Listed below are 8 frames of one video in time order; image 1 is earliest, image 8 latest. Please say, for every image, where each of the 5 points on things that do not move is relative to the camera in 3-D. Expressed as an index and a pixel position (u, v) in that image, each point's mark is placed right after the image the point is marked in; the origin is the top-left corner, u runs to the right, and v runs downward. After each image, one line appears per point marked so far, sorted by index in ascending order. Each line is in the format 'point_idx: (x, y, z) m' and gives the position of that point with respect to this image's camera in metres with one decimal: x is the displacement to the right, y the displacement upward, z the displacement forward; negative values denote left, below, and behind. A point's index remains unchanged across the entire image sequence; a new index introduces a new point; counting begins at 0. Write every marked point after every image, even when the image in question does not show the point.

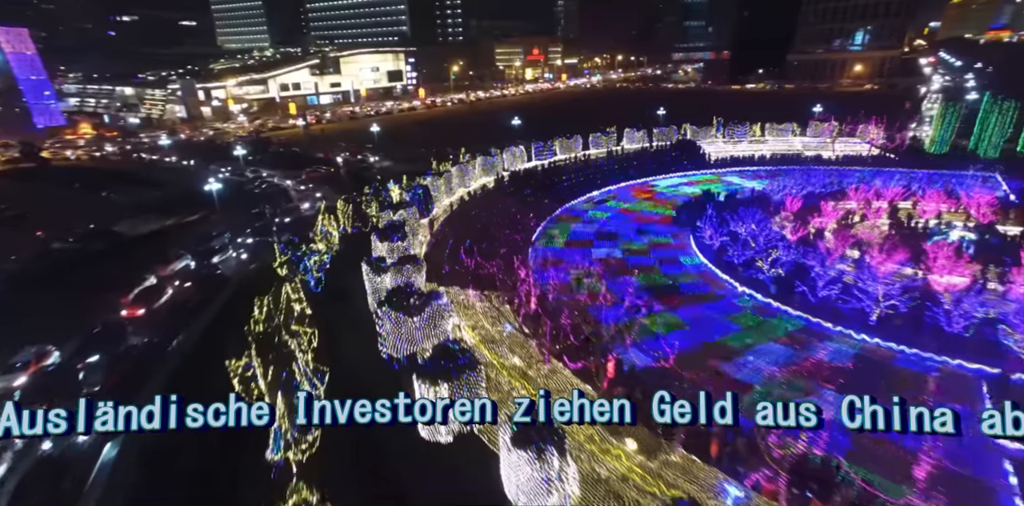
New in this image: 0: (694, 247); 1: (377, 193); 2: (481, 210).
0: (+4.0, +0.1, +9.8) m
1: (-4.4, +1.9, +14.4) m
2: (-0.8, +1.3, +13.1) m
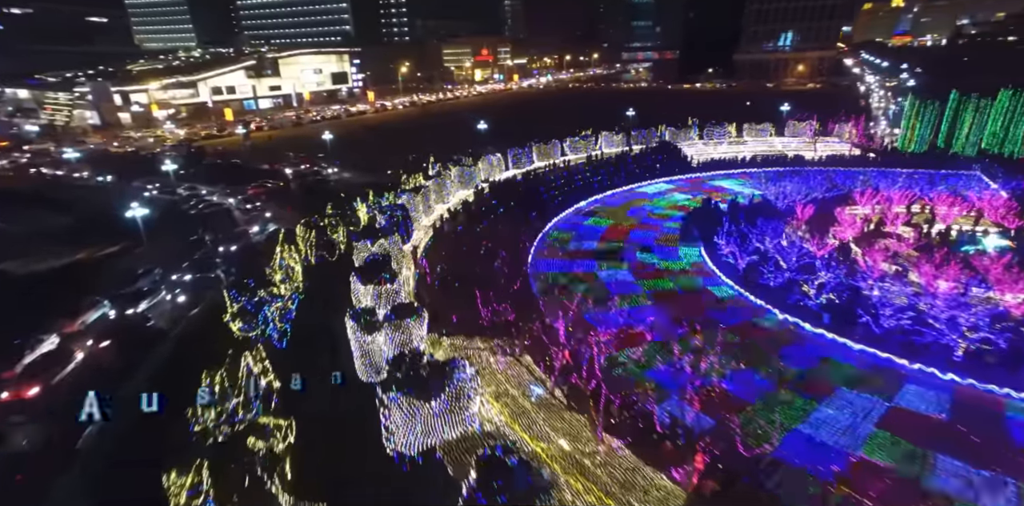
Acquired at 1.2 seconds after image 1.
0: (+4.1, -0.3, +8.8) m
1: (-4.8, +1.1, +12.5) m
2: (-1.1, +0.6, +11.6) m
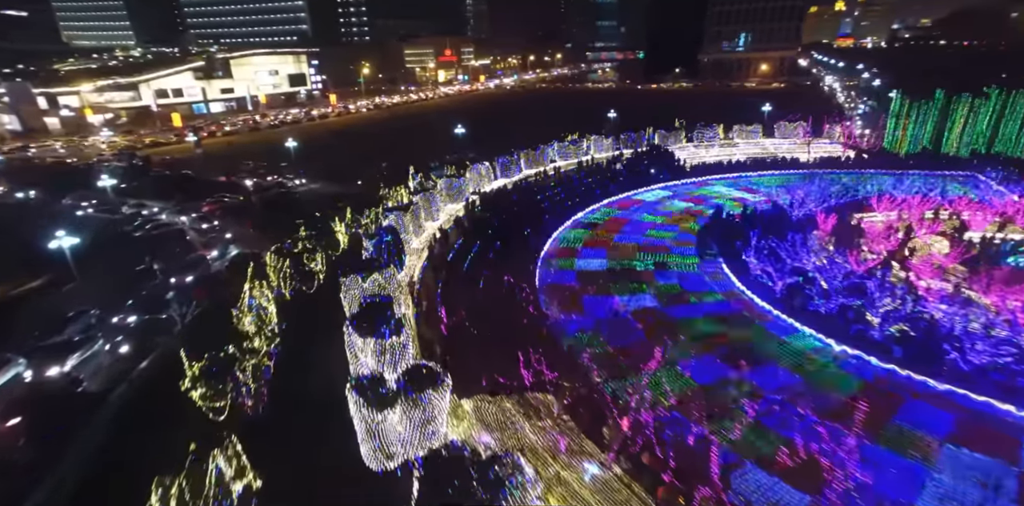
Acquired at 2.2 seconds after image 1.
0: (+4.4, -0.7, +7.9) m
1: (-4.8, +0.4, +11.0) m
2: (-1.0, 0.0, +10.3) m
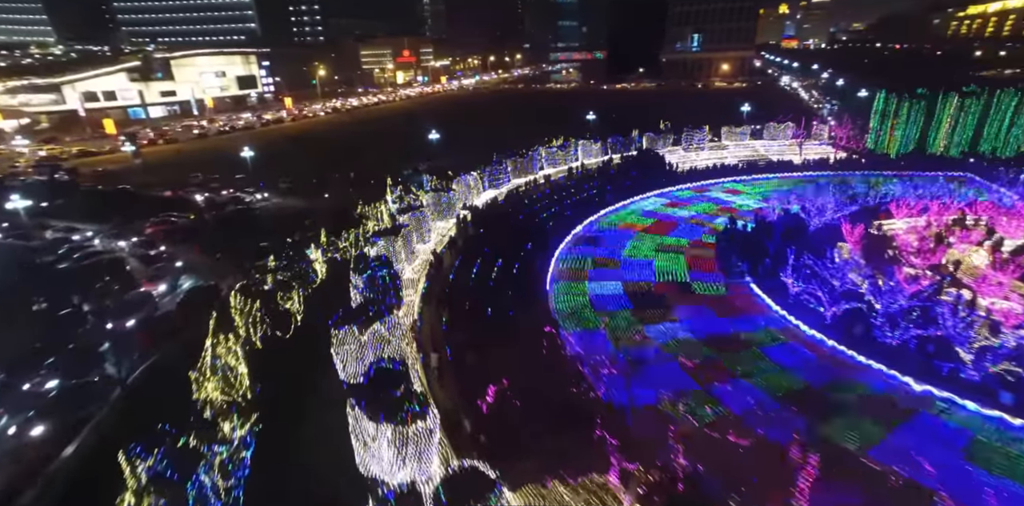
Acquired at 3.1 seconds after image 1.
0: (+4.7, -1.0, +7.1) m
1: (-4.7, -0.4, +9.4) m
2: (-0.9, -0.6, +9.0) m
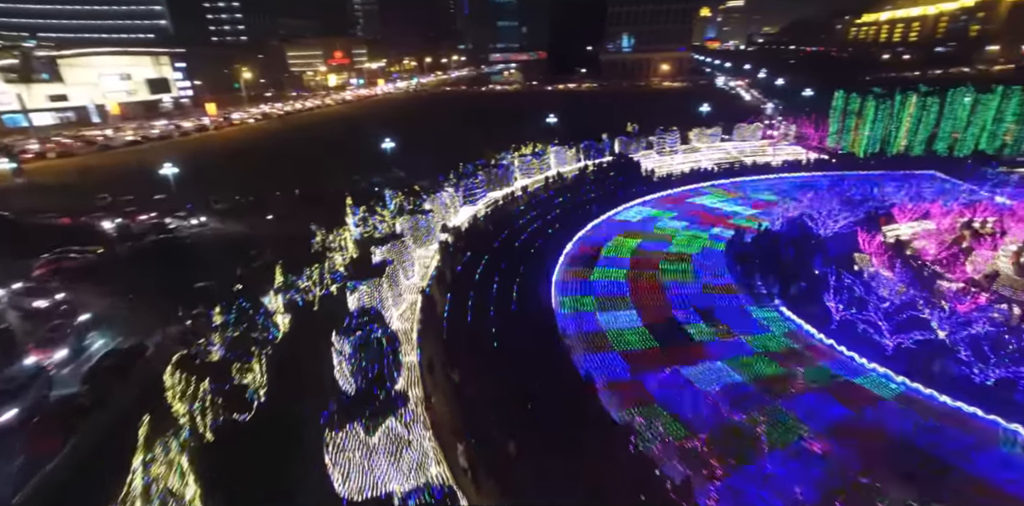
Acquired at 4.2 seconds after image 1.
0: (+5.1, -1.4, +6.3) m
1: (-4.6, -1.2, +7.4) m
2: (-0.7, -1.2, +7.6) m
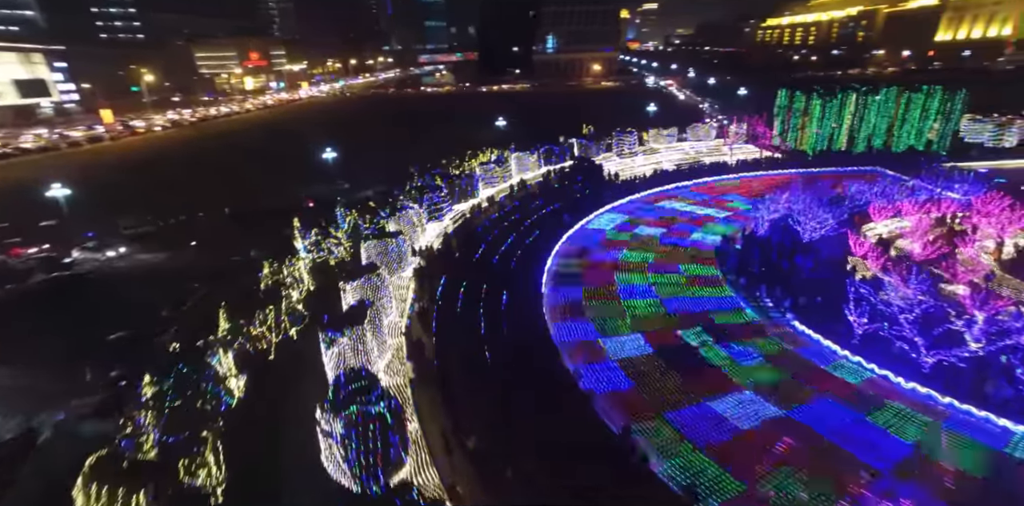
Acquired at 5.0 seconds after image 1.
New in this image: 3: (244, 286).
0: (+5.4, -1.6, +6.1) m
1: (-4.4, -2.0, +5.9) m
2: (-0.6, -1.7, +6.5) m
3: (-6.5, -0.7, +10.0) m
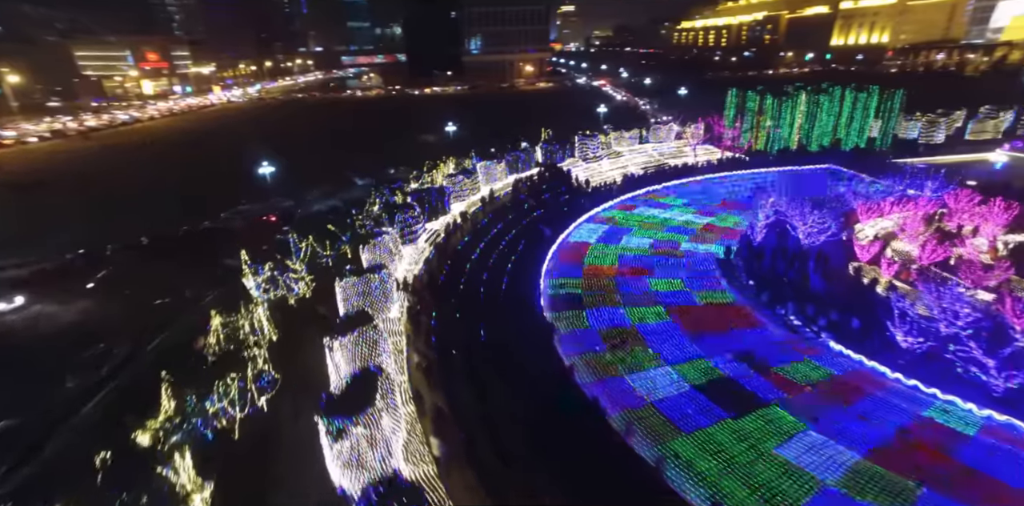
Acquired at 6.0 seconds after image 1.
0: (+5.9, -1.8, +5.8) m
1: (-3.7, -2.8, +4.2) m
2: (0.0, -2.3, +5.4) m
3: (-6.5, -1.7, +8.0) m
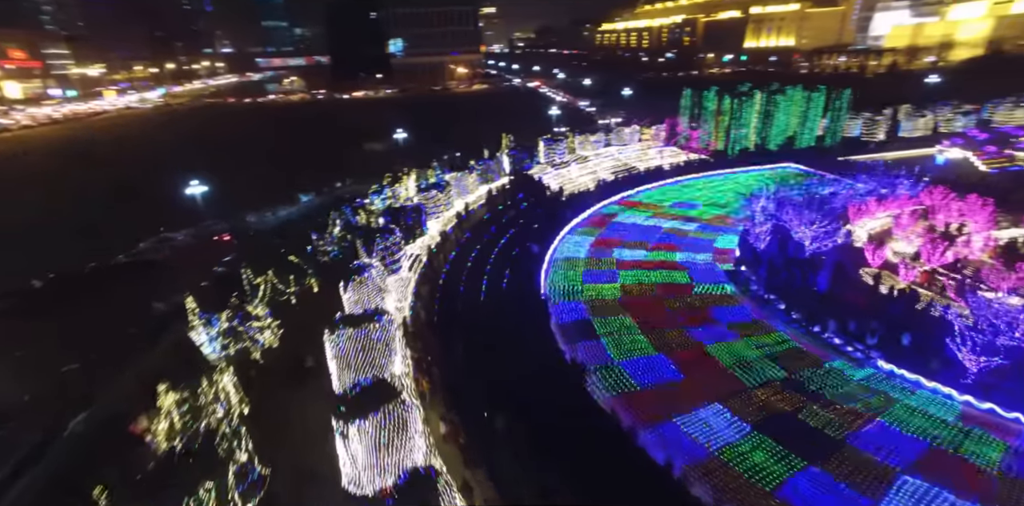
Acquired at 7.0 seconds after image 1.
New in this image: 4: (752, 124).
0: (+6.6, -1.9, +5.6) m
1: (-2.6, -3.5, +2.8) m
2: (+0.8, -2.8, +4.4) m
3: (-5.9, -2.6, +6.1) m
4: (+10.1, +5.5, +18.3) m
